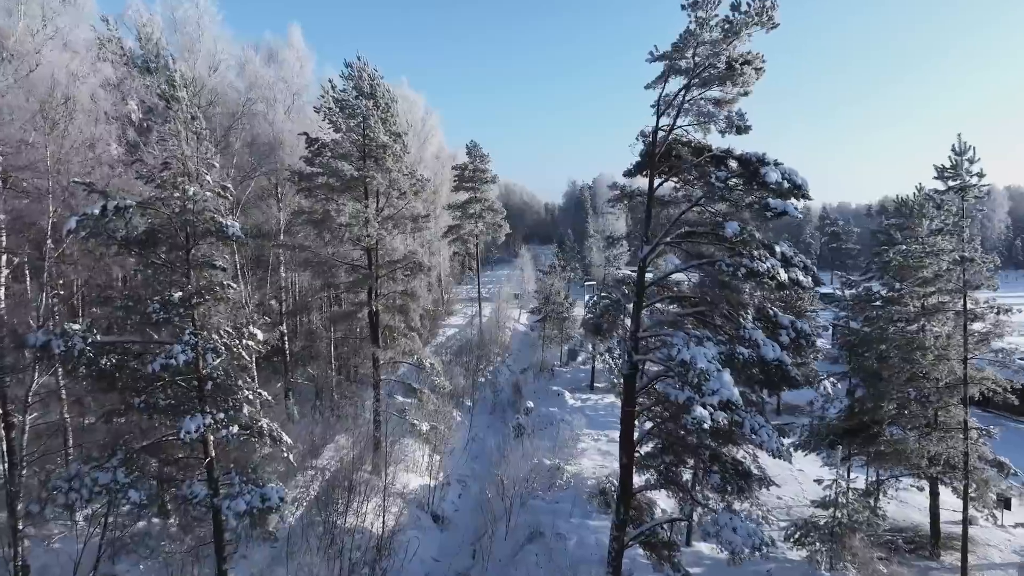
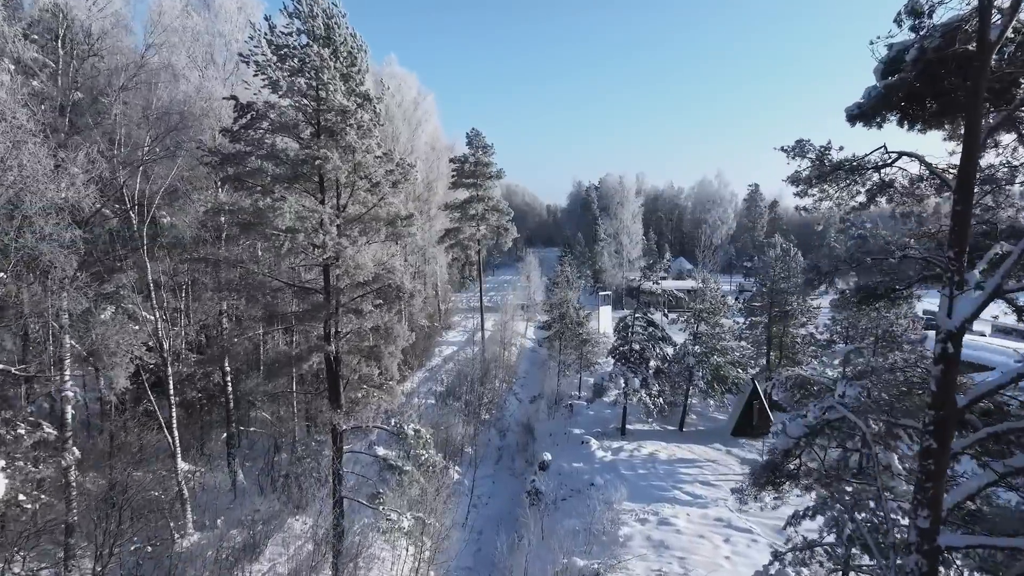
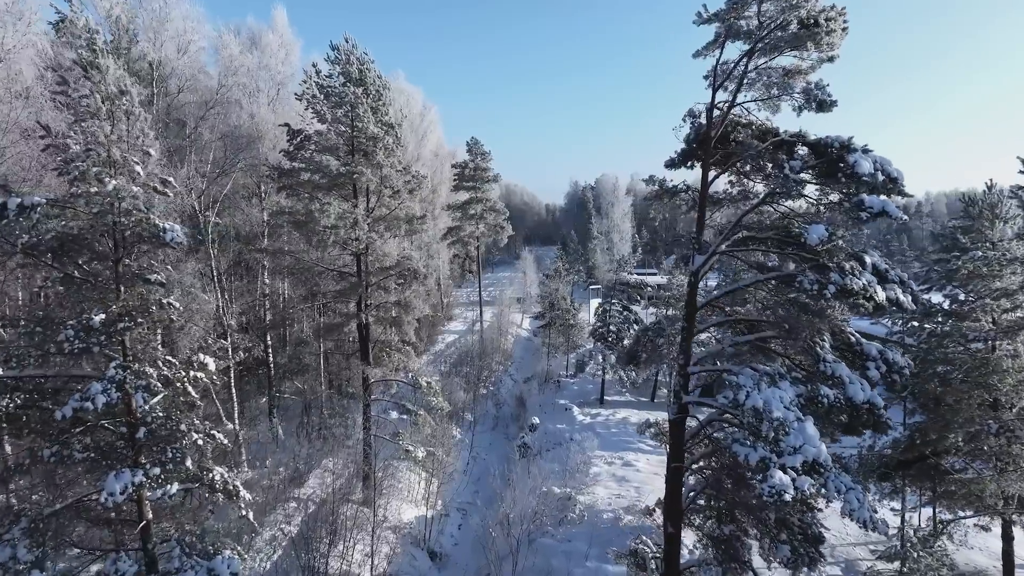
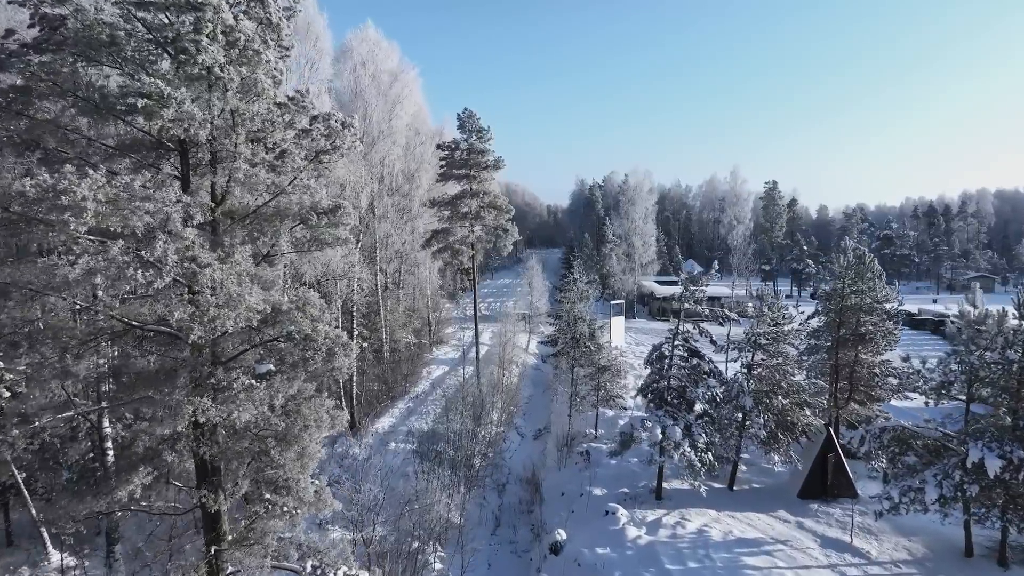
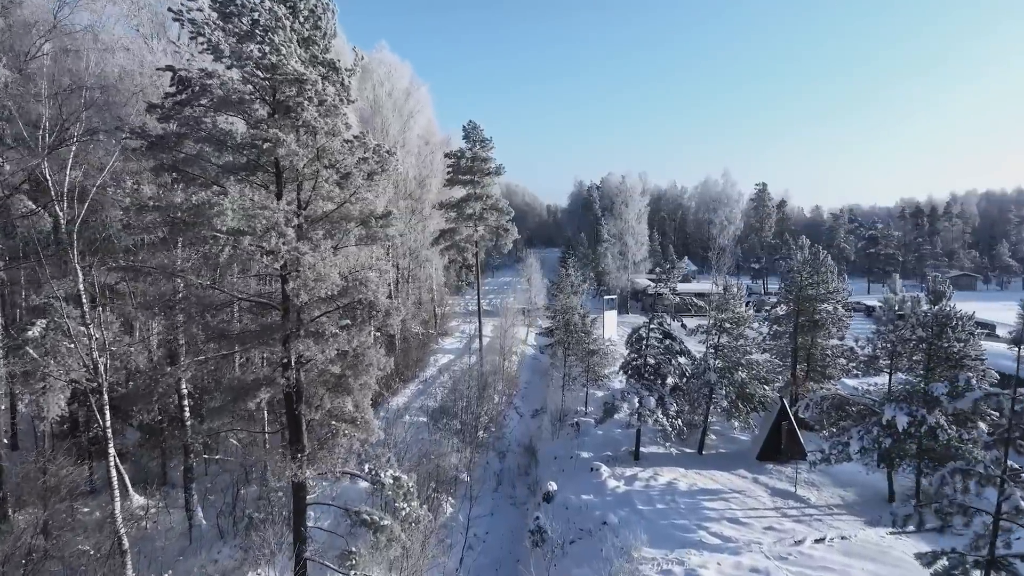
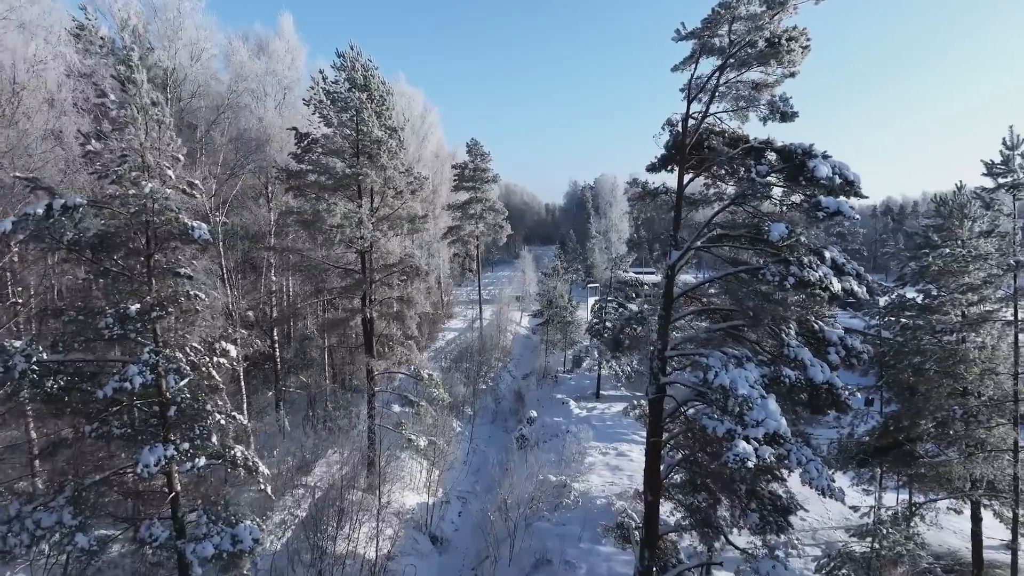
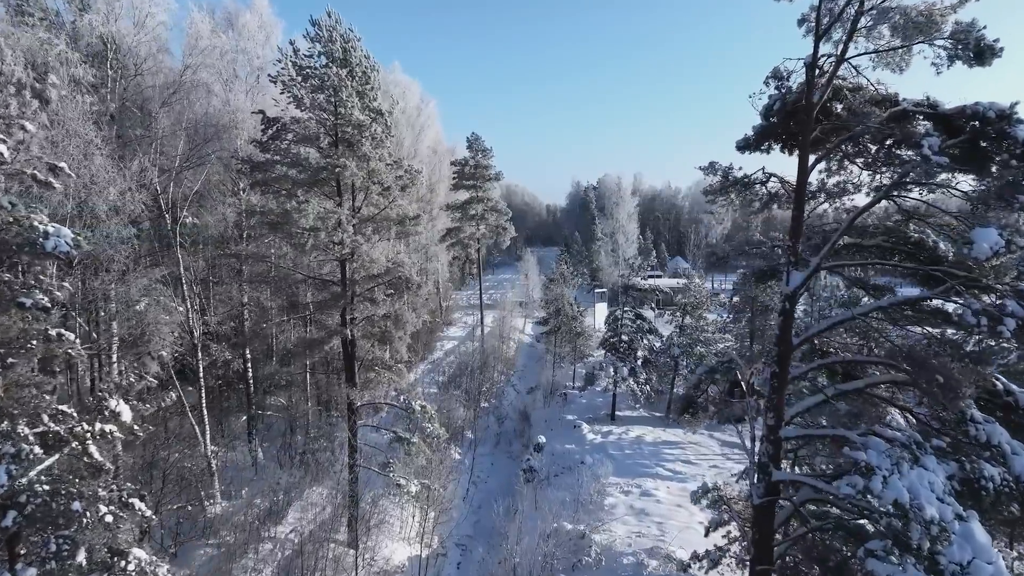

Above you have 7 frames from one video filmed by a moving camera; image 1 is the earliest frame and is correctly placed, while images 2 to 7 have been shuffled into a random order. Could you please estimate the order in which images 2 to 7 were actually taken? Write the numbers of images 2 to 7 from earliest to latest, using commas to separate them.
6, 3, 7, 2, 5, 4
